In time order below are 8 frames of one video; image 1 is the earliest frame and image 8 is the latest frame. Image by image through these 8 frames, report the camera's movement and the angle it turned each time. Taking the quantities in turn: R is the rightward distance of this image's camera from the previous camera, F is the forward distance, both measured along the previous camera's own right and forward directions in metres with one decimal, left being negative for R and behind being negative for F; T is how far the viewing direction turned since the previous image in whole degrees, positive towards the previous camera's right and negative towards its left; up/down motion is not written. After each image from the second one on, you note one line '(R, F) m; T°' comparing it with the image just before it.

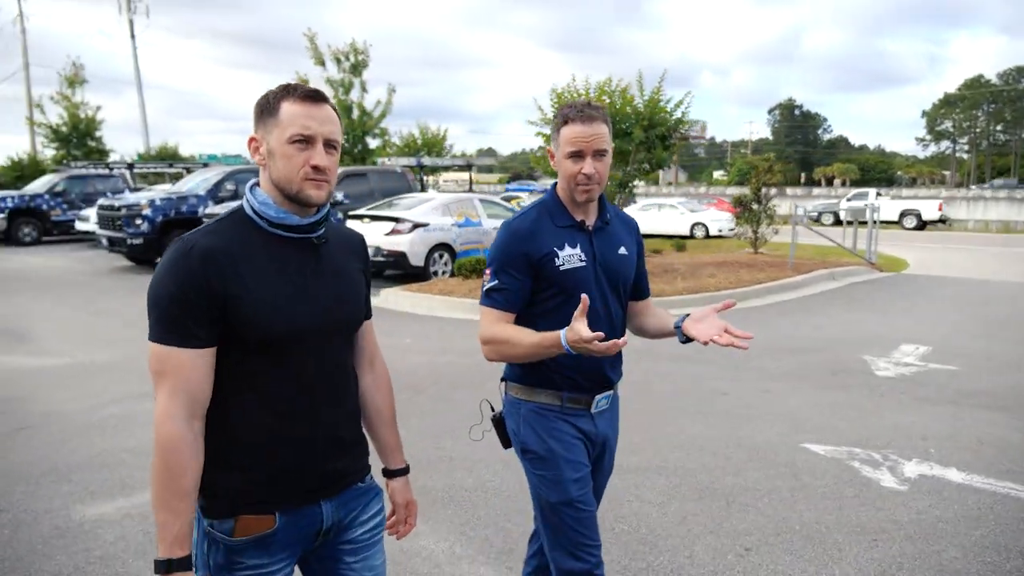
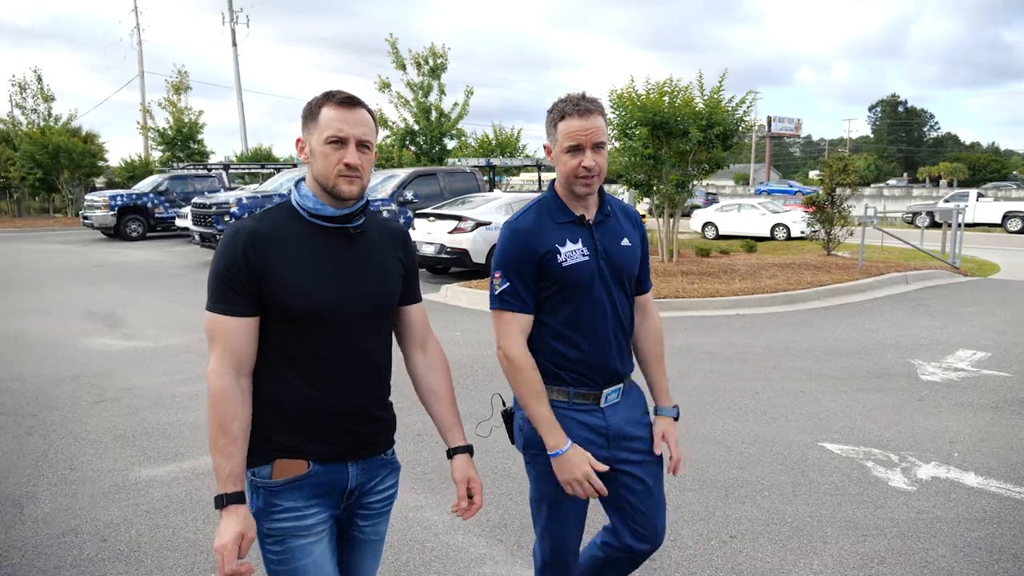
(+0.4, -0.2) m; -7°
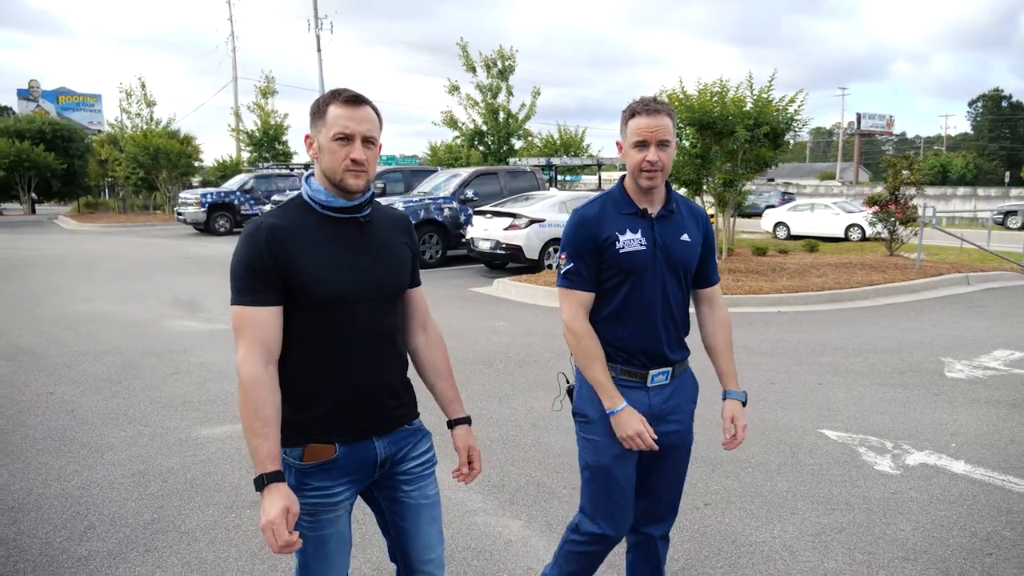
(+0.4, -0.4) m; -6°
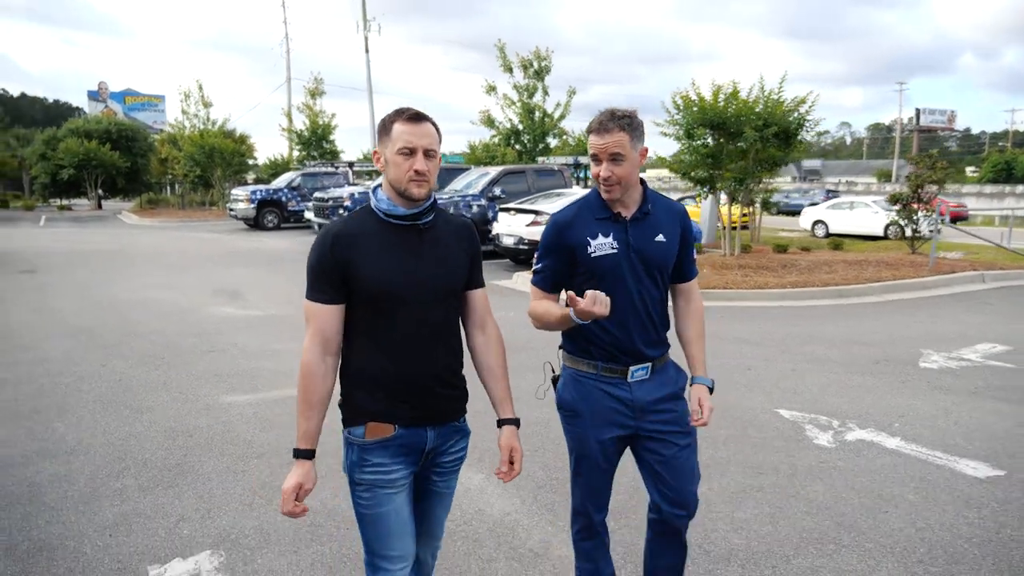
(+0.5, -0.6) m; -4°
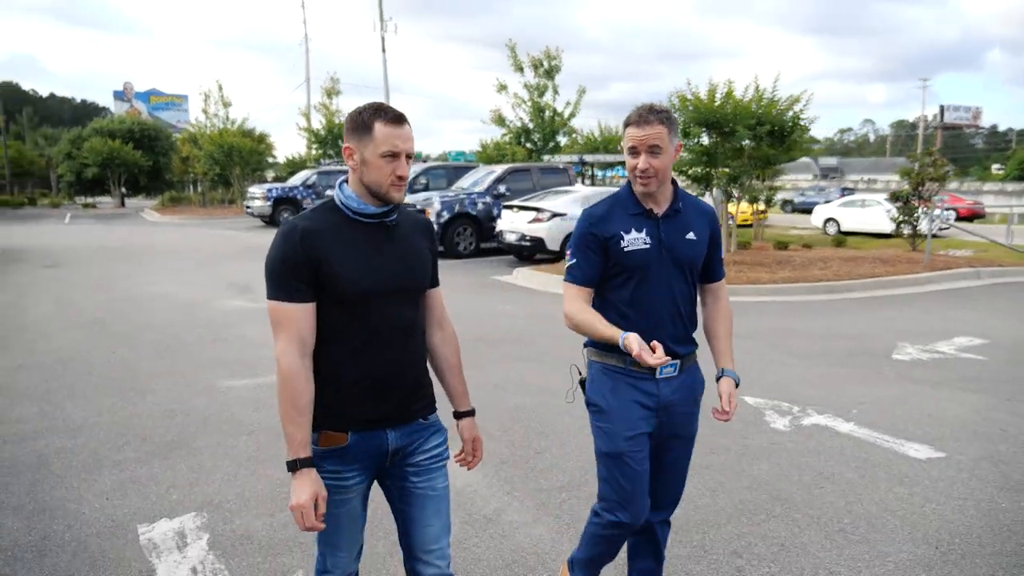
(+0.3, -0.3) m; -2°
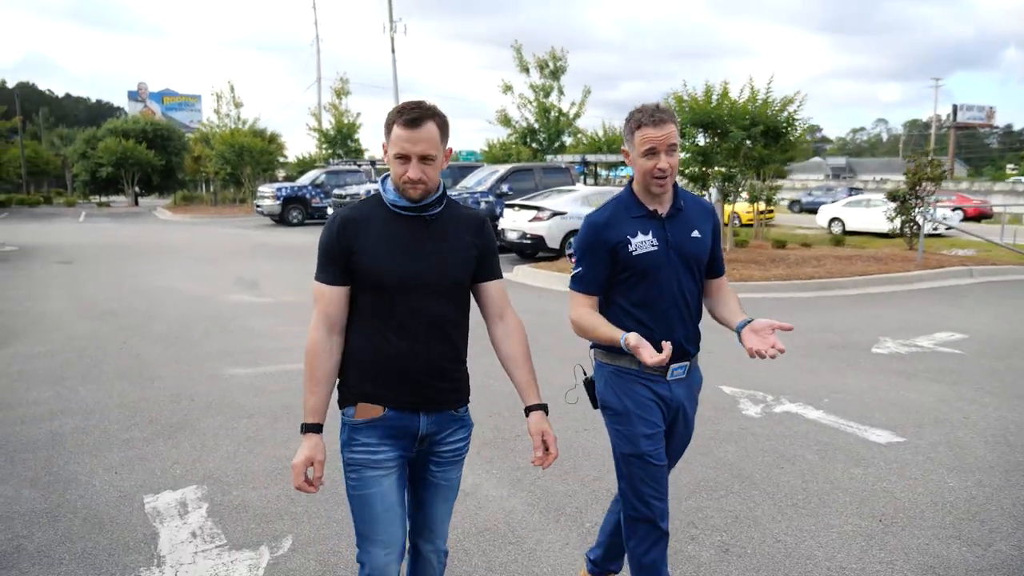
(+0.2, -0.3) m; -1°
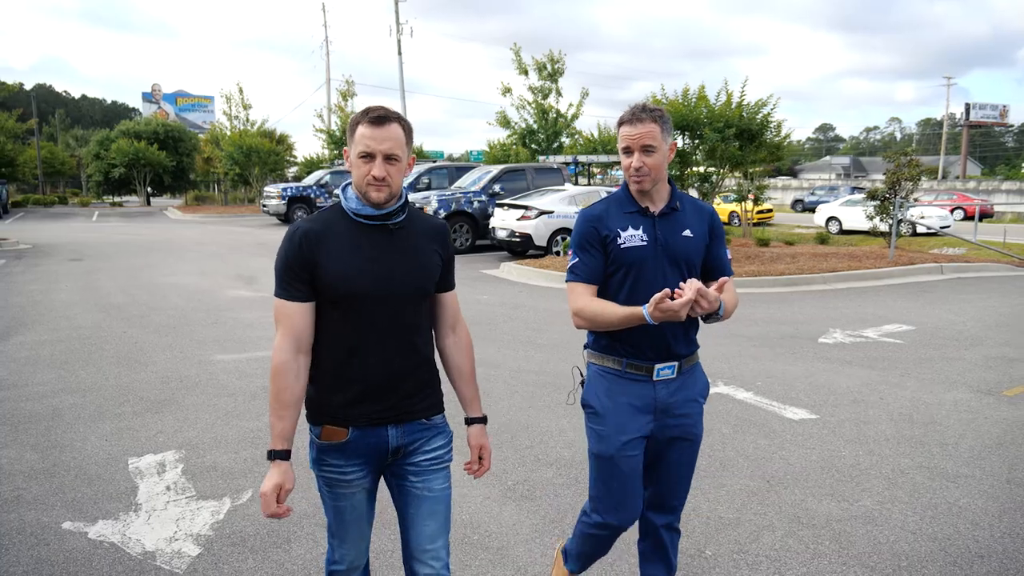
(+0.5, -0.6) m; -1°
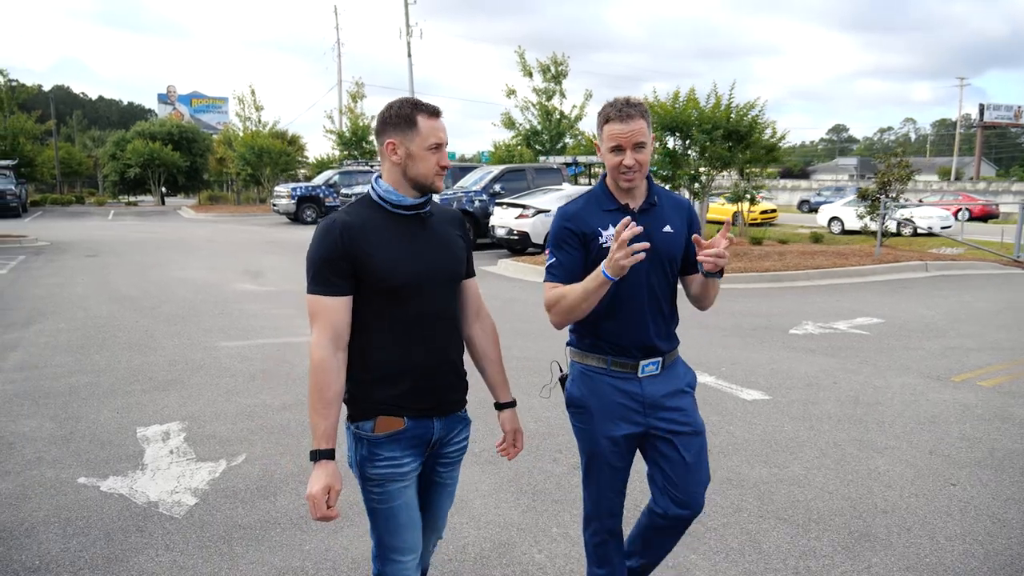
(+0.3, -0.5) m; -1°
